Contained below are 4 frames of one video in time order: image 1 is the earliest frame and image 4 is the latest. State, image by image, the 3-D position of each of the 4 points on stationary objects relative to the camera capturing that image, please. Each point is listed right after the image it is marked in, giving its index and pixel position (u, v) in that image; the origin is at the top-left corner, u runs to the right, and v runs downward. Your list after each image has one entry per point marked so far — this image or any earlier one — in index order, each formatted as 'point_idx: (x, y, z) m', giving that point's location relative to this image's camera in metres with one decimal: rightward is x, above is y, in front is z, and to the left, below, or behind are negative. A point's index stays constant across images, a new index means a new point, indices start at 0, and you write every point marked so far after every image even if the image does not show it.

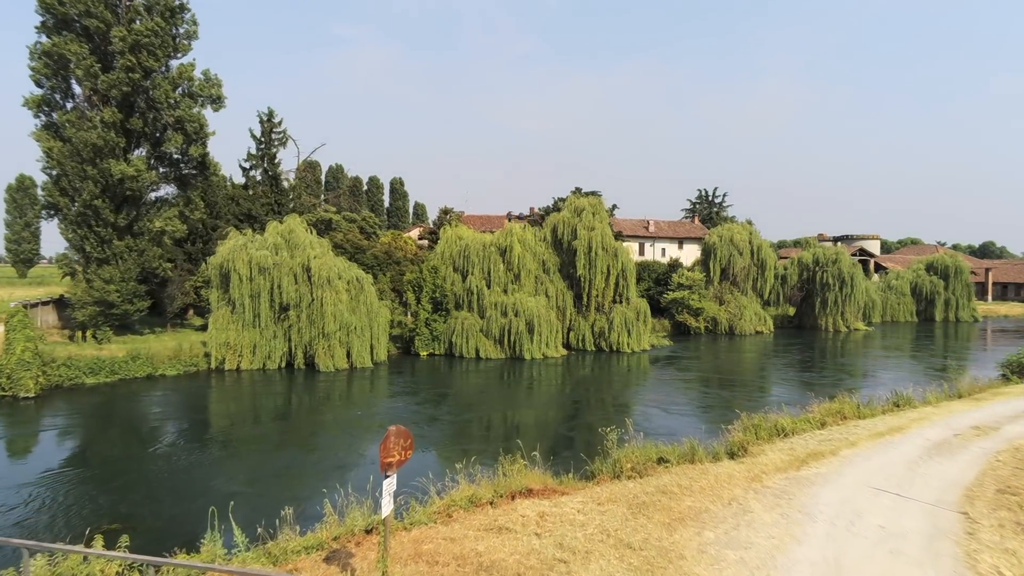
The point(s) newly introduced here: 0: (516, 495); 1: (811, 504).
0: (+0.1, -3.3, +9.0) m
1: (+4.6, -3.3, +8.7) m
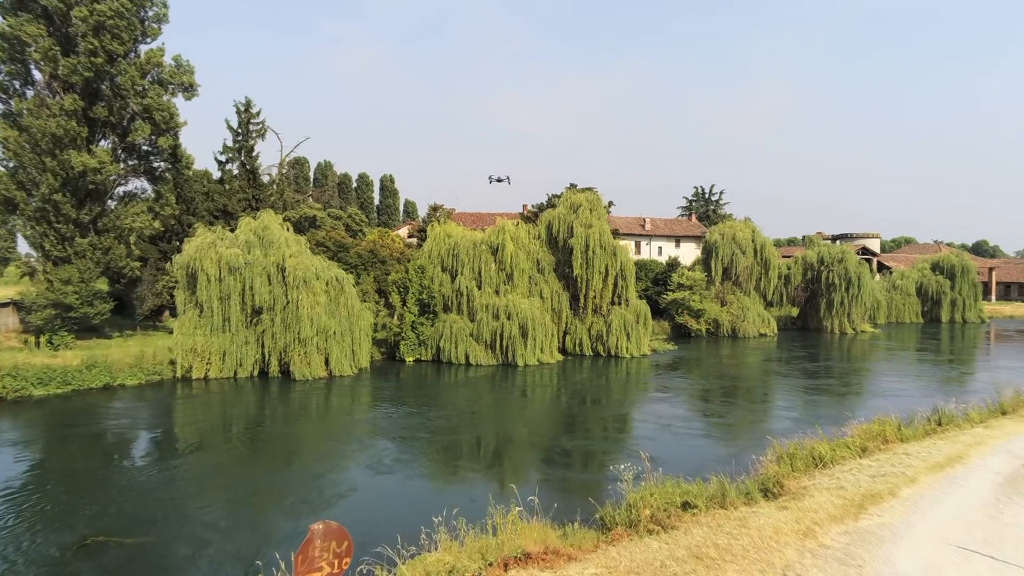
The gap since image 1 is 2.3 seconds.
0: (0.0, -3.4, +7.0) m
1: (+4.5, -3.4, +6.8) m
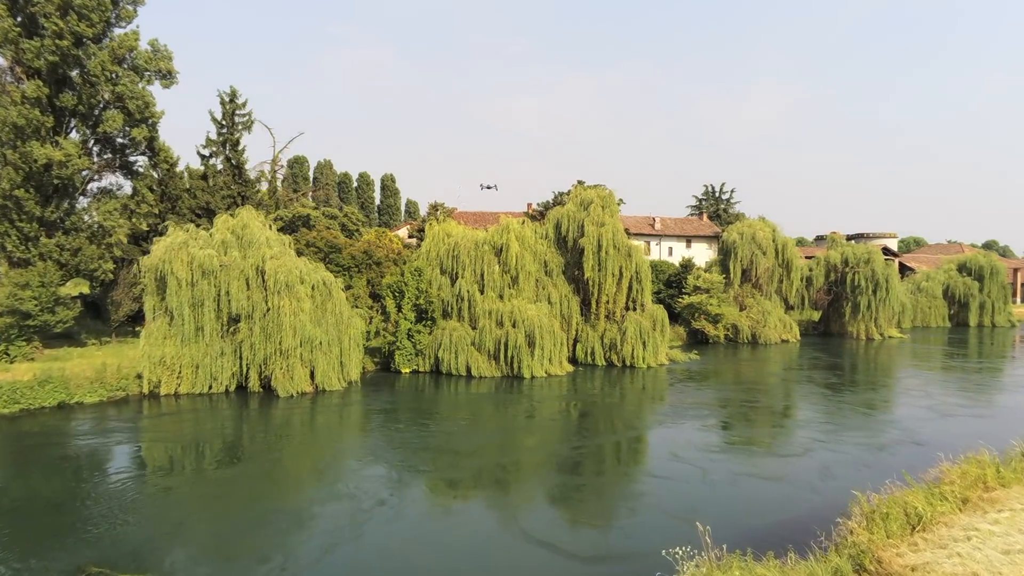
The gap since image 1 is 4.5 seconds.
0: (+0.1, -3.6, +4.5) m
1: (+4.7, -3.6, +4.2) m
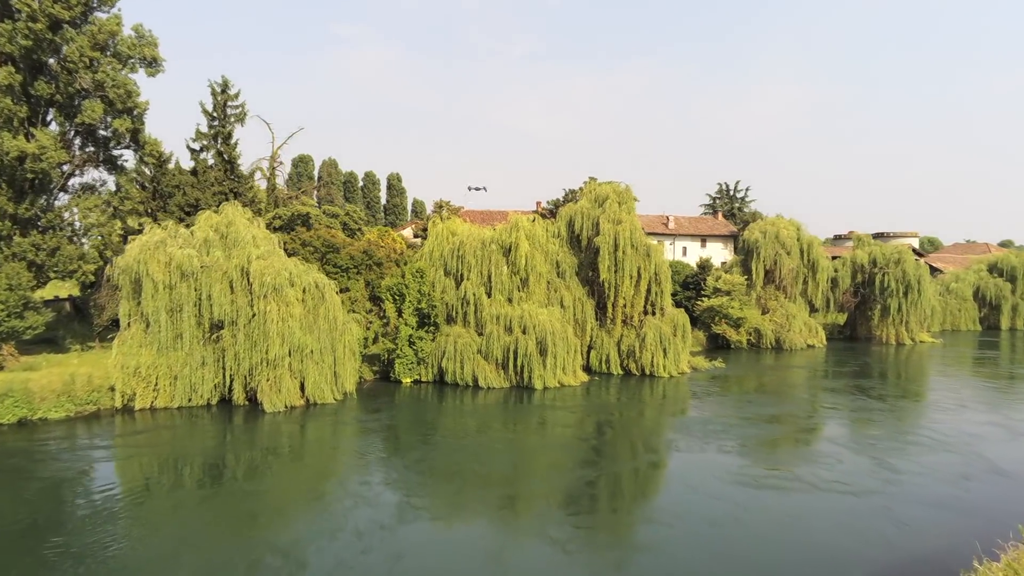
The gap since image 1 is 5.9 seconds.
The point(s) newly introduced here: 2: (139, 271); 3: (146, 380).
0: (+0.3, -3.7, +2.4) m
1: (+4.9, -3.7, +2.1) m
2: (-12.8, +0.6, +19.4) m
3: (-13.0, -3.3, +20.0) m
